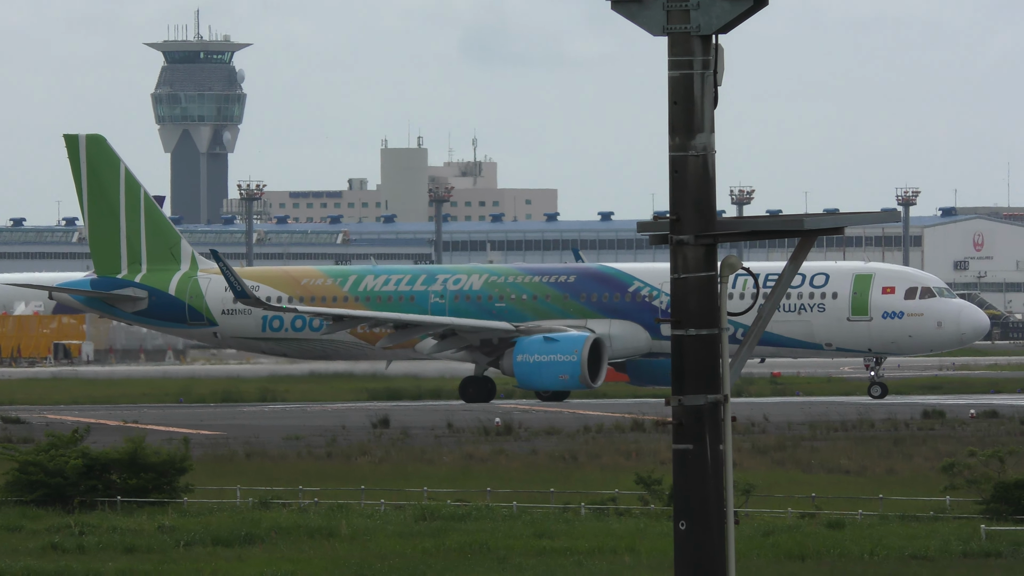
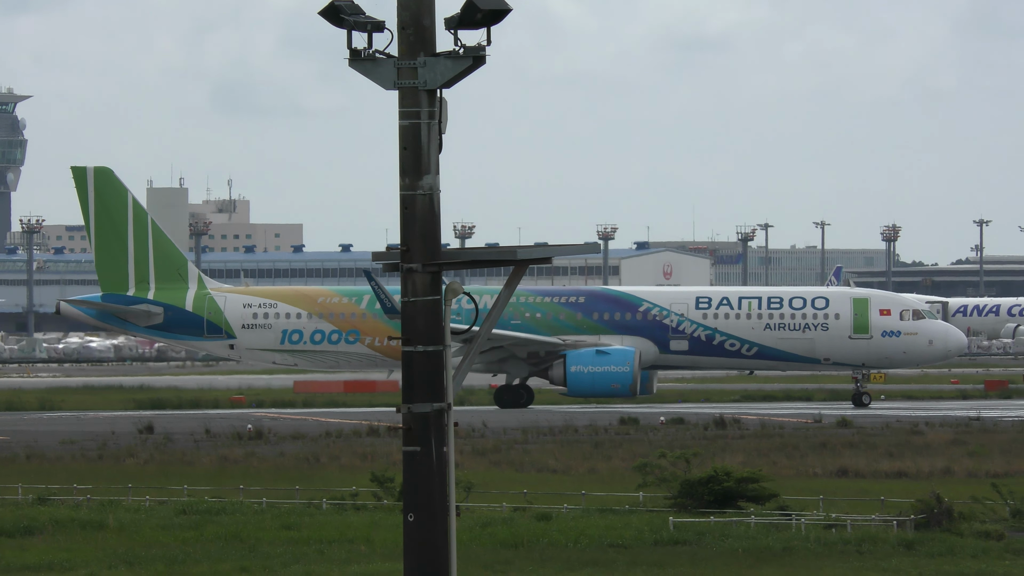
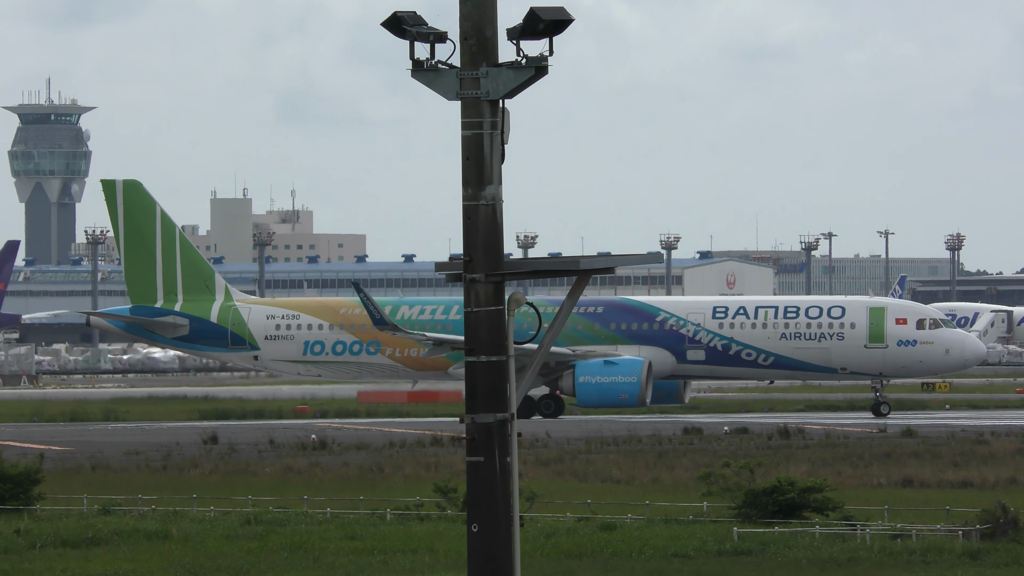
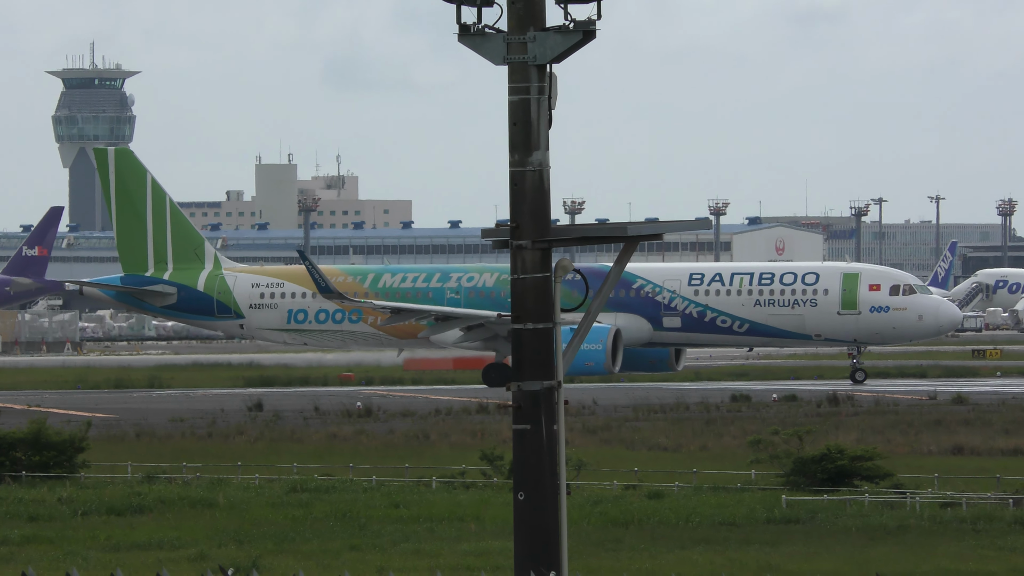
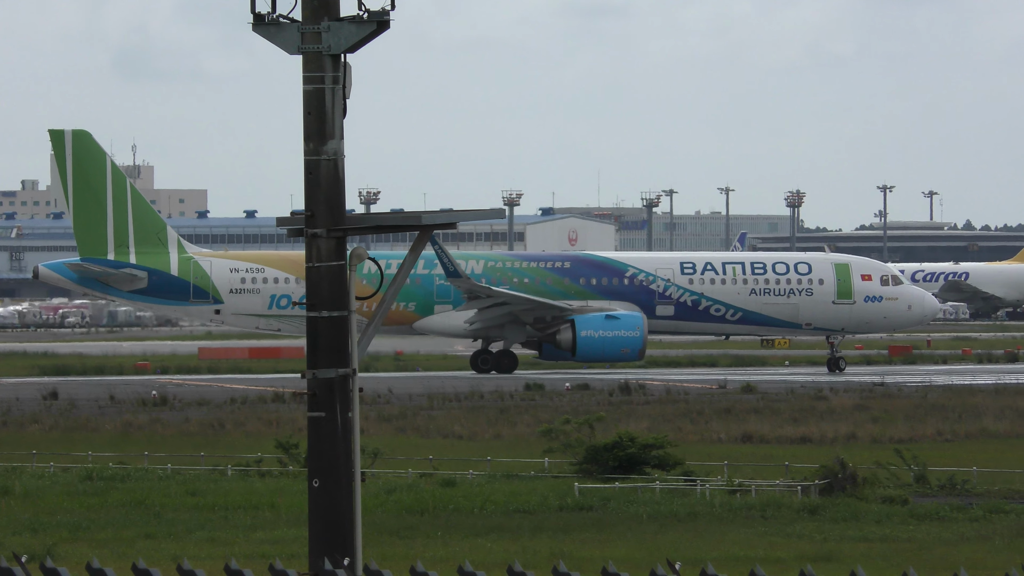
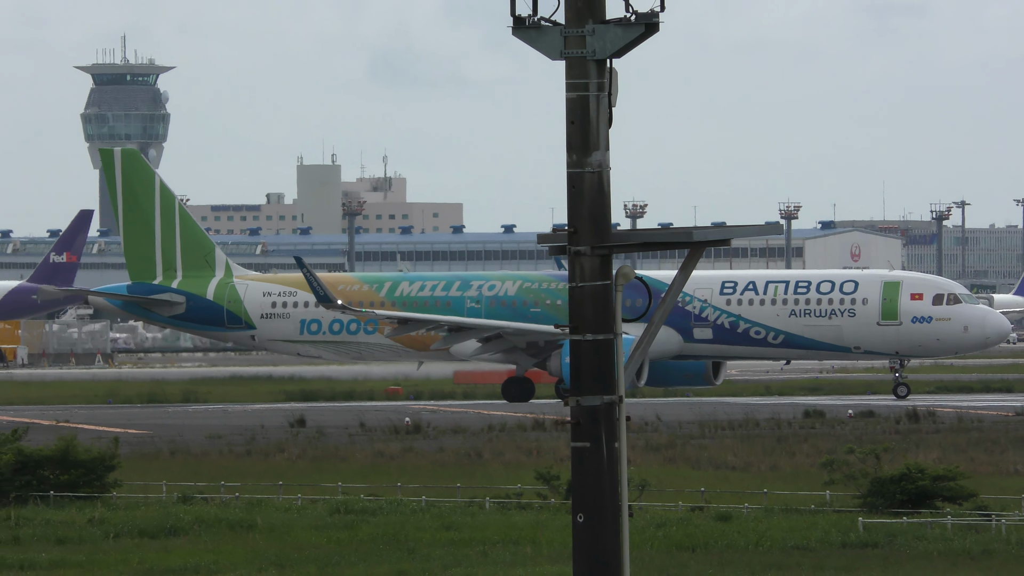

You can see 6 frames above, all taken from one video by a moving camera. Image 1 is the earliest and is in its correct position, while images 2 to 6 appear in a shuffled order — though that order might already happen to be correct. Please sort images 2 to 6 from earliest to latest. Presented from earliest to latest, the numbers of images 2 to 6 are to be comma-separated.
6, 4, 3, 2, 5
